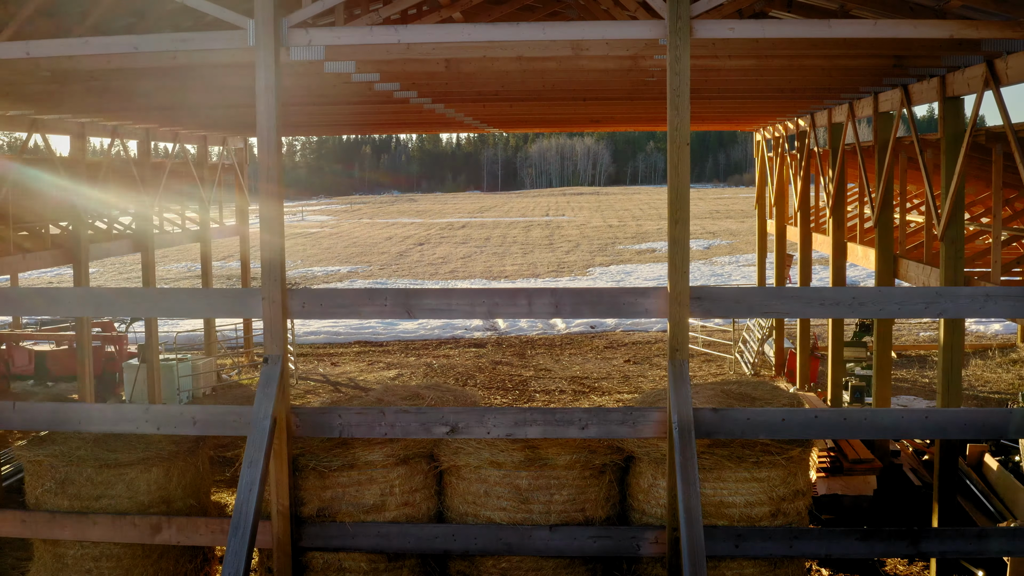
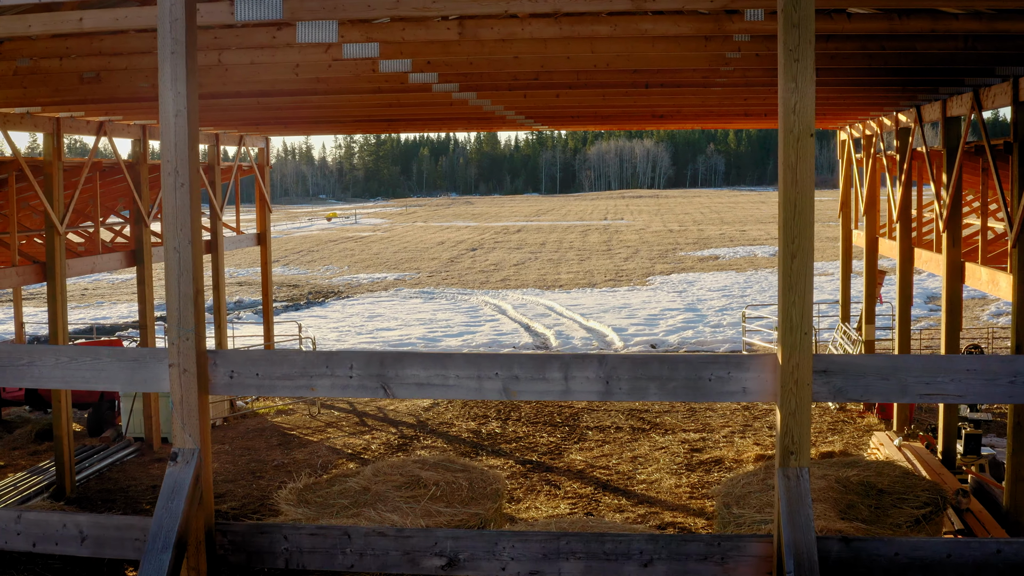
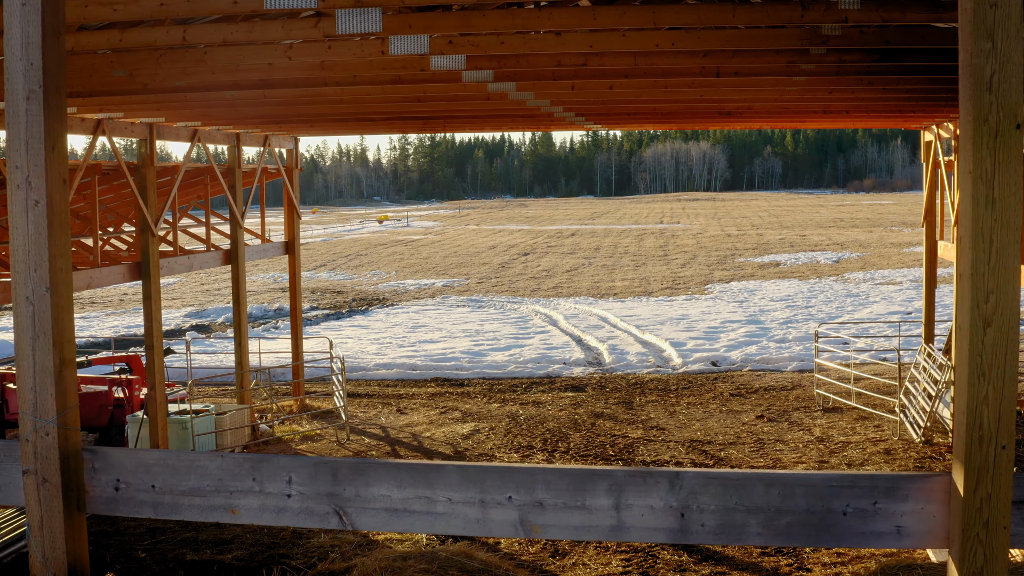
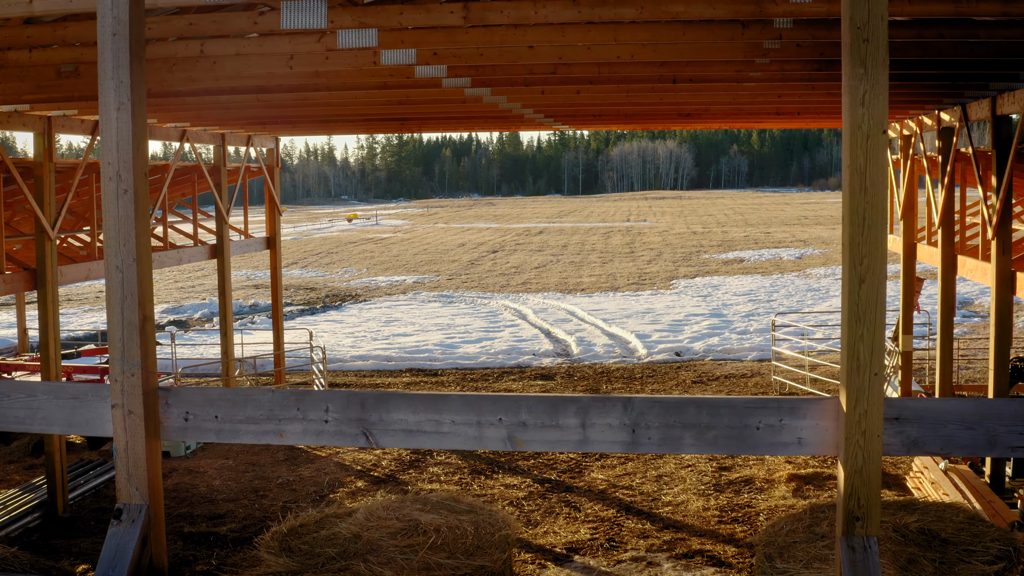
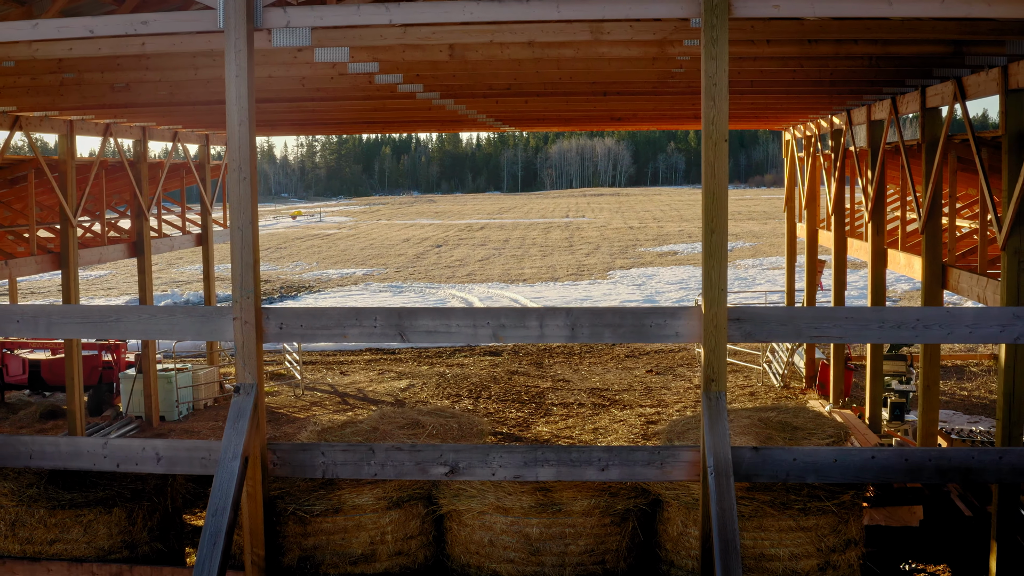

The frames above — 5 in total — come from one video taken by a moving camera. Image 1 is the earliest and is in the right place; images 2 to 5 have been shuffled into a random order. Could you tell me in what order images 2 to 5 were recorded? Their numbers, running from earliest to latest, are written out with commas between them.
5, 2, 4, 3
